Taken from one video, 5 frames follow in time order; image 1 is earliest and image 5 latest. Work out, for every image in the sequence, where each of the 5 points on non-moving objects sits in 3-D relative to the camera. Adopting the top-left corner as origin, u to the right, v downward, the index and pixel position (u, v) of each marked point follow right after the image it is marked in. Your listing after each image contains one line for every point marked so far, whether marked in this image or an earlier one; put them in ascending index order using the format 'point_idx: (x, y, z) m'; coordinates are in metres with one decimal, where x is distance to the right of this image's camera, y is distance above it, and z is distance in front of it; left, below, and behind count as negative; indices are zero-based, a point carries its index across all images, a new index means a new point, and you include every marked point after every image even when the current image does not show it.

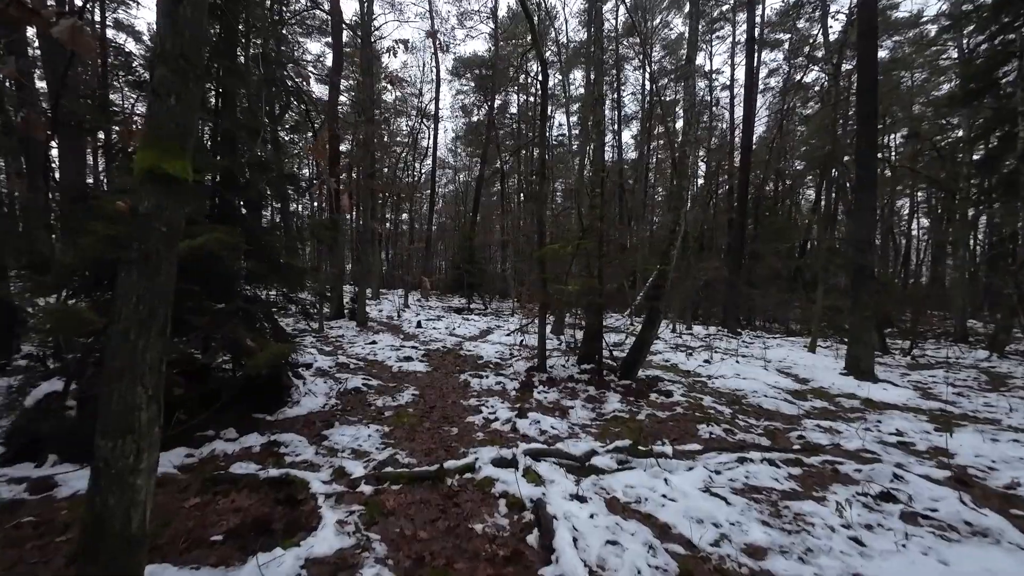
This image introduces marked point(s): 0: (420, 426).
0: (-1.1, -1.6, +5.3) m
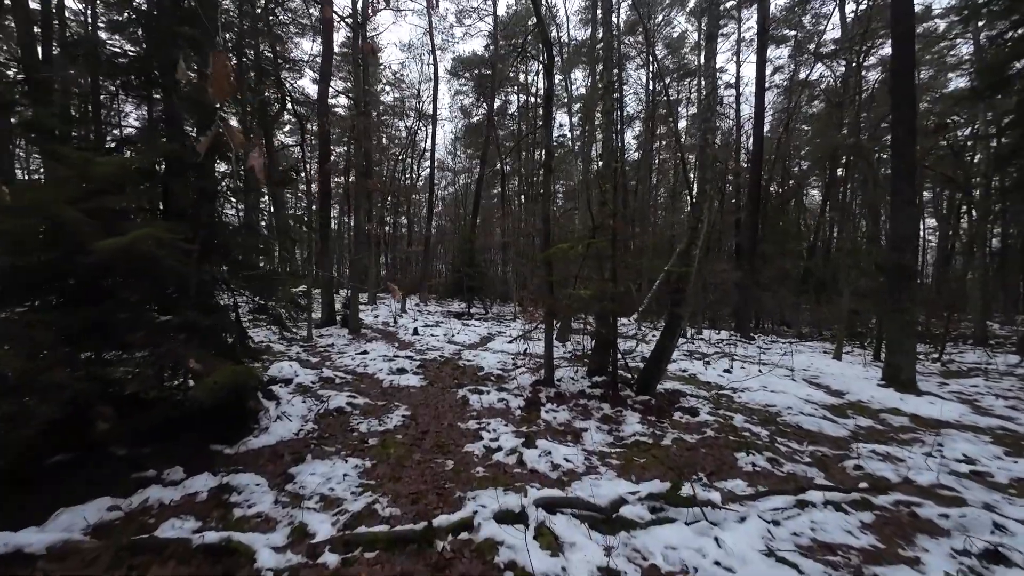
0: (-1.0, -1.7, +4.4) m
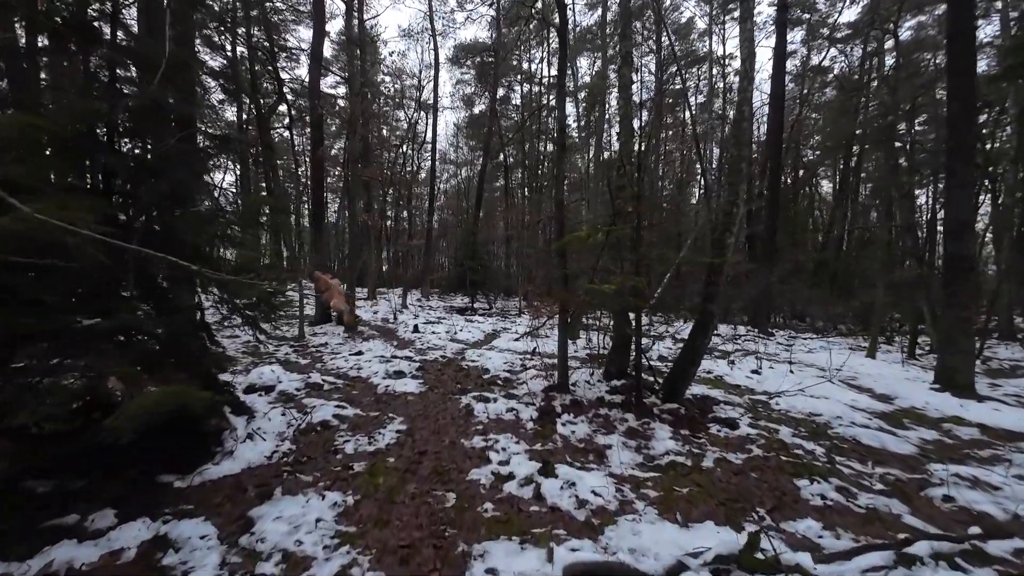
0: (-0.9, -1.6, +3.6) m
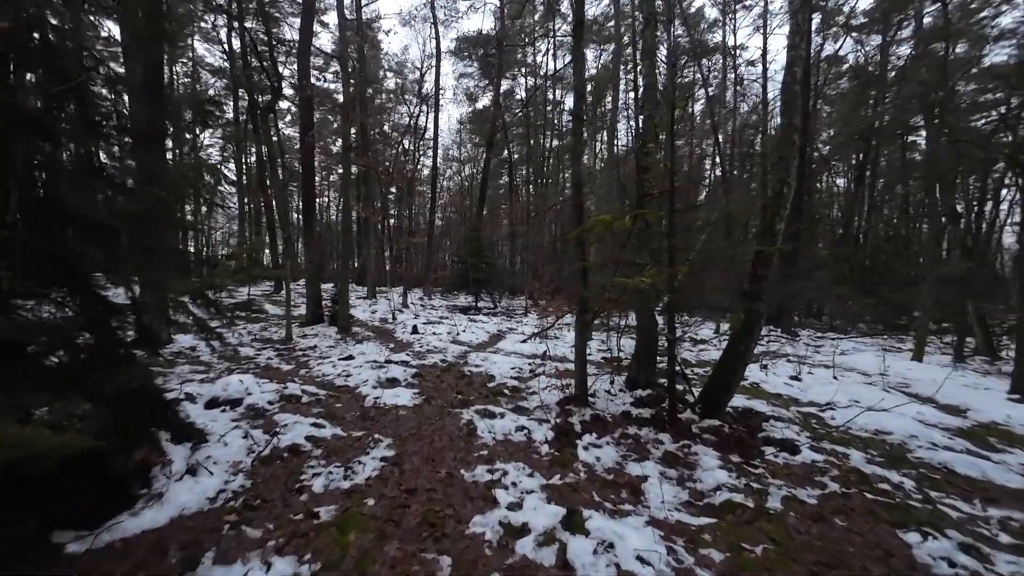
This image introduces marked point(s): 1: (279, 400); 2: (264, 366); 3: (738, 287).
0: (-0.8, -1.6, +2.7) m
1: (-2.8, -1.4, +5.4) m
2: (-4.1, -1.3, +7.4) m
3: (+2.7, 0.0, +5.4) m
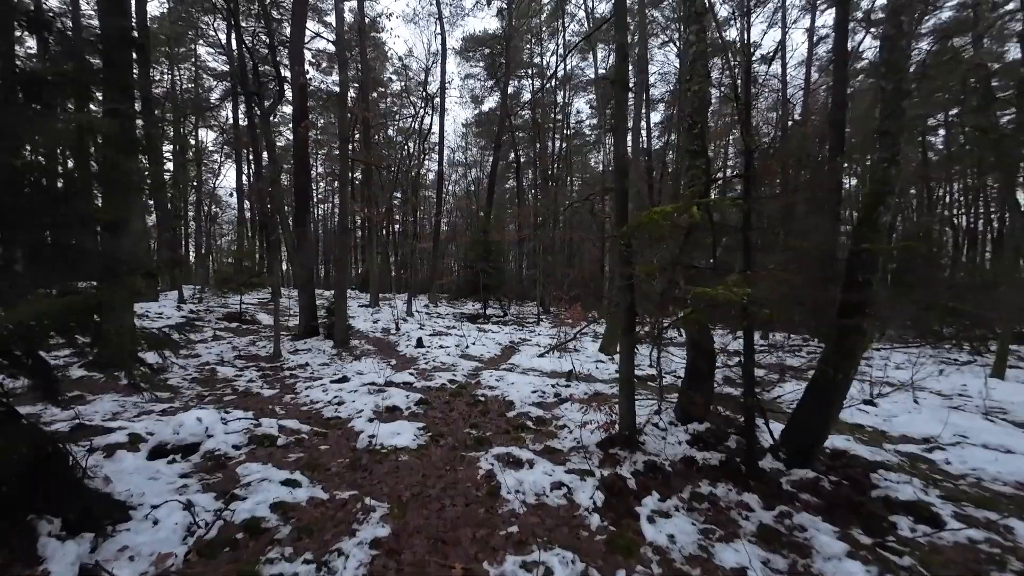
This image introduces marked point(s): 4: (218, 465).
0: (-0.5, -1.7, +1.5) m
1: (-2.5, -1.5, +4.3) m
2: (-3.8, -1.4, +6.3) m
3: (+2.9, -0.1, +4.2) m
4: (-2.6, -1.5, +3.9) m
